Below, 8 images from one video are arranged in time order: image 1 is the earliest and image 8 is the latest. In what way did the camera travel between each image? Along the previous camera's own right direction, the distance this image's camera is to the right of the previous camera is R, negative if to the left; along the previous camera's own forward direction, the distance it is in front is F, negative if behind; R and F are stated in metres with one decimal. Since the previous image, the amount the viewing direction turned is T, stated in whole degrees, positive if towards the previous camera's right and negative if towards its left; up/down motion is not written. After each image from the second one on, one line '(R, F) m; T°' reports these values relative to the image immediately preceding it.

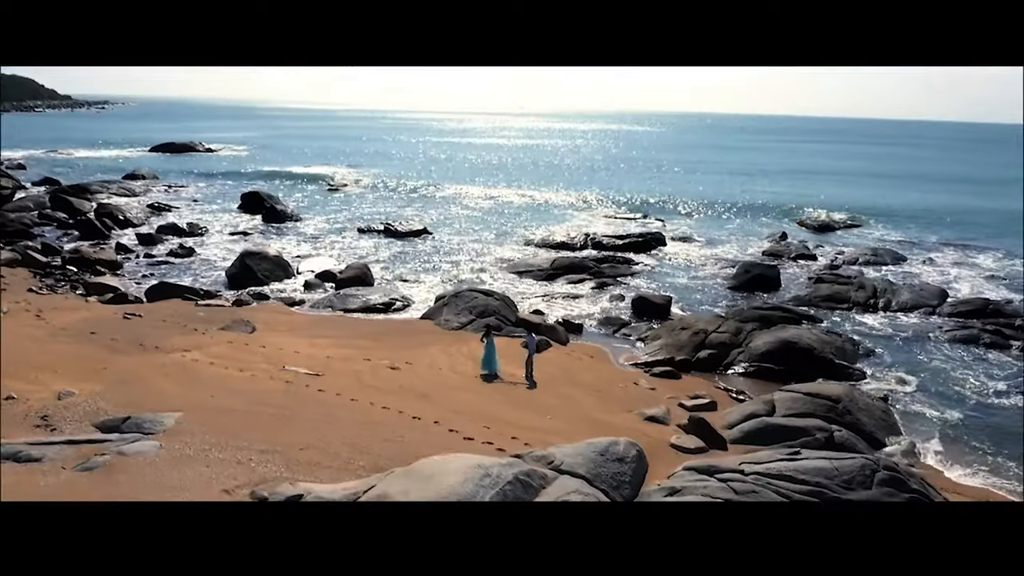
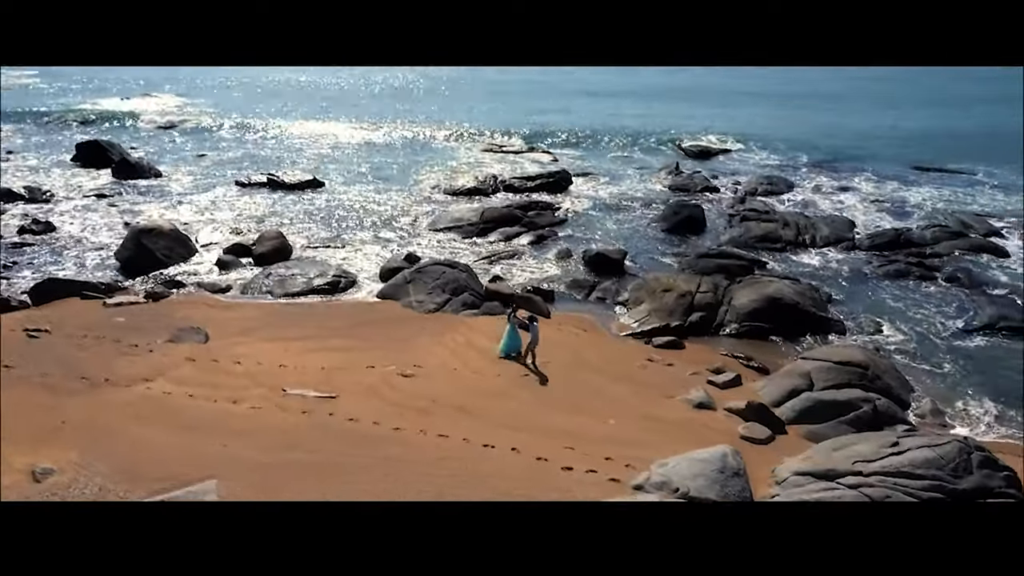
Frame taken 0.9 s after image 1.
(-2.5, +1.3) m; +13°
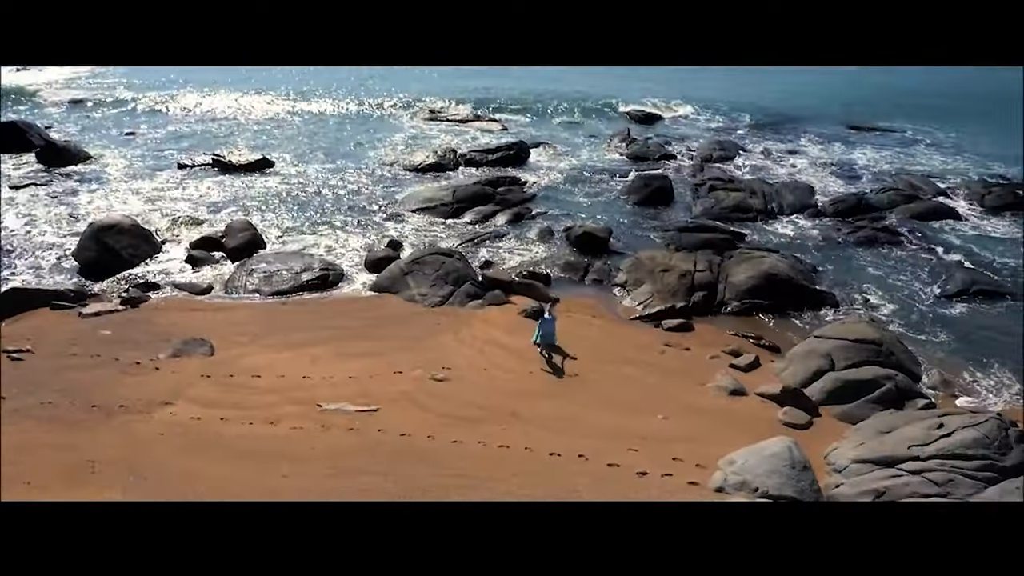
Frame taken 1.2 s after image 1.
(-1.4, +0.3) m; +7°
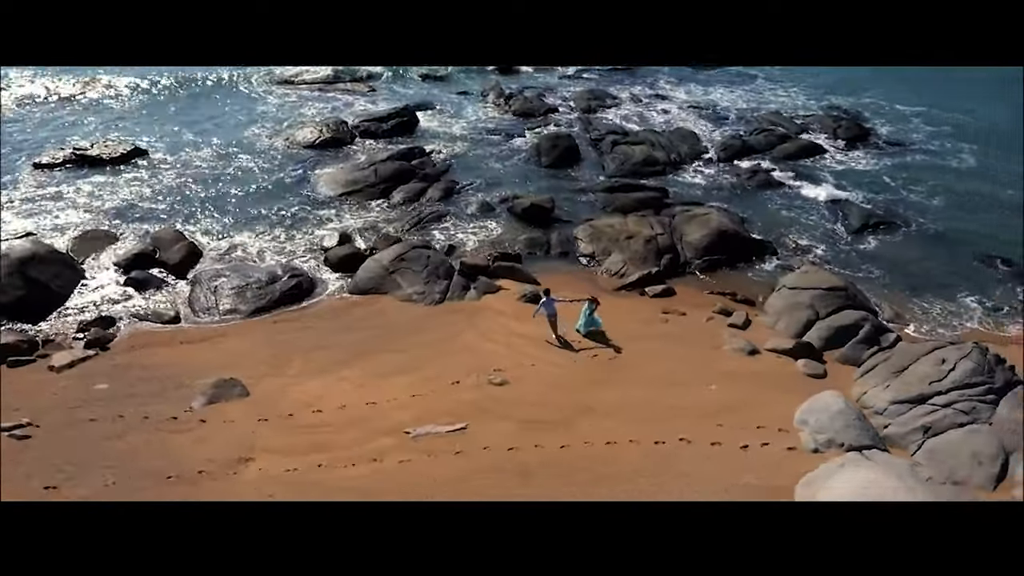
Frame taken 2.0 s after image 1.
(-2.9, +0.2) m; +14°
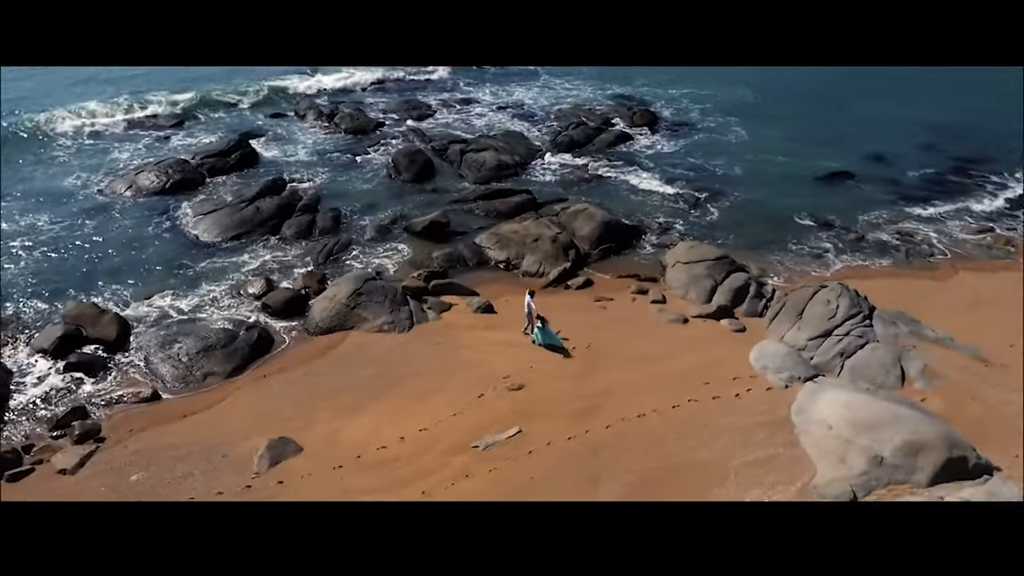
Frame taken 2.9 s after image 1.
(-3.4, -0.7) m; +19°
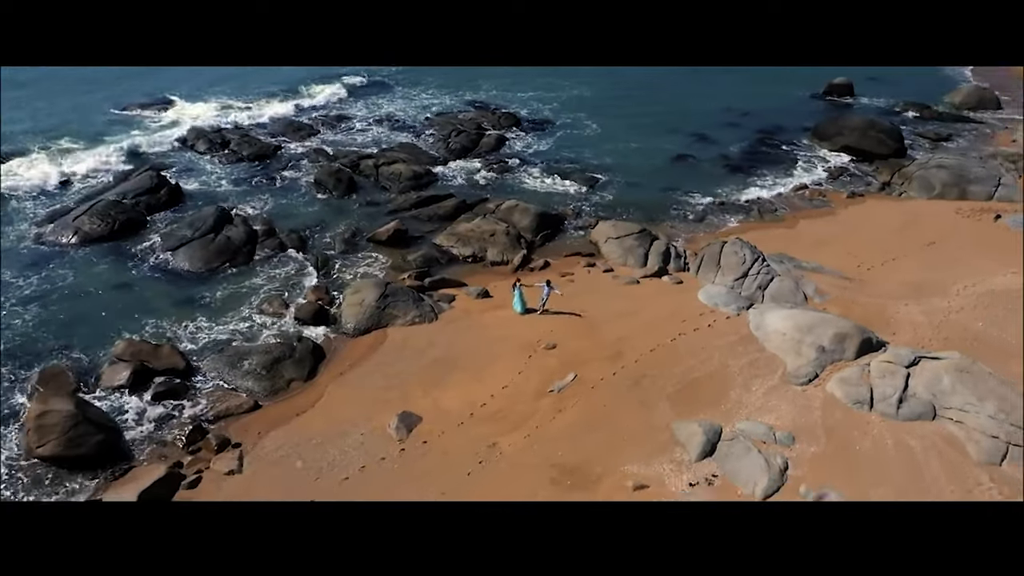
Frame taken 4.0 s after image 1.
(-4.2, -2.4) m; +16°
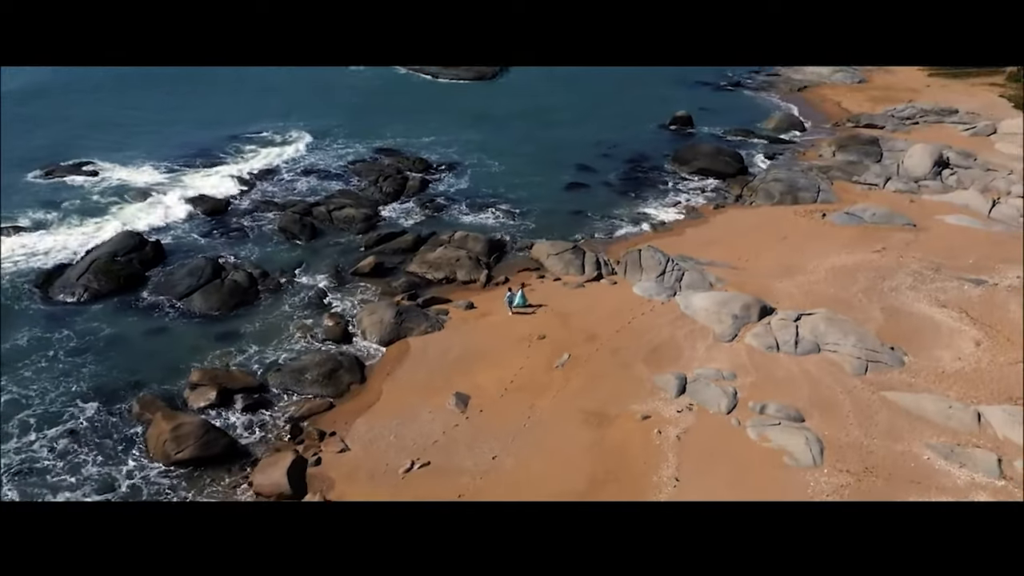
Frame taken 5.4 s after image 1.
(-3.5, -3.7) m; +12°
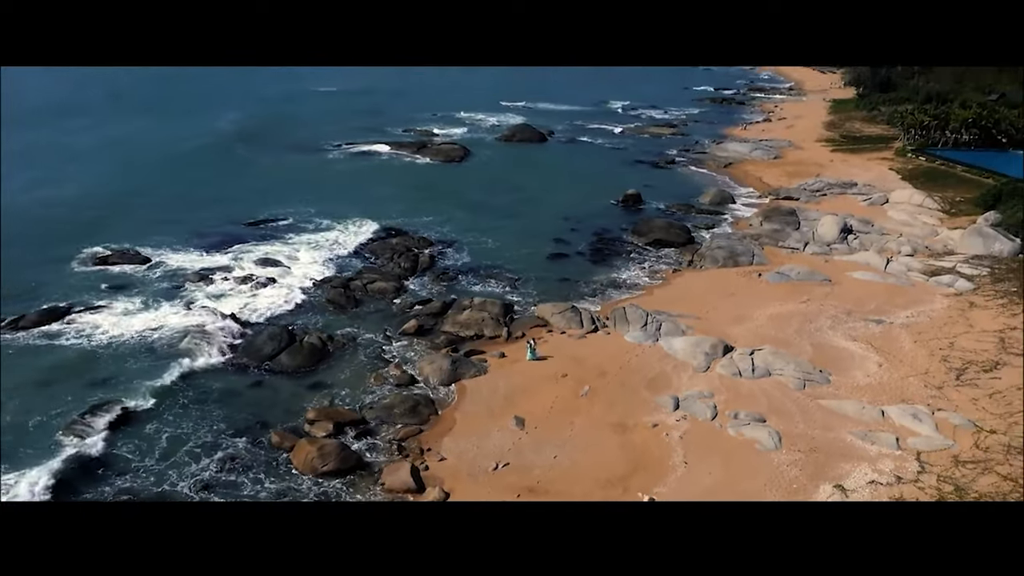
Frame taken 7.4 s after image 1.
(-2.9, -5.6) m; +5°
